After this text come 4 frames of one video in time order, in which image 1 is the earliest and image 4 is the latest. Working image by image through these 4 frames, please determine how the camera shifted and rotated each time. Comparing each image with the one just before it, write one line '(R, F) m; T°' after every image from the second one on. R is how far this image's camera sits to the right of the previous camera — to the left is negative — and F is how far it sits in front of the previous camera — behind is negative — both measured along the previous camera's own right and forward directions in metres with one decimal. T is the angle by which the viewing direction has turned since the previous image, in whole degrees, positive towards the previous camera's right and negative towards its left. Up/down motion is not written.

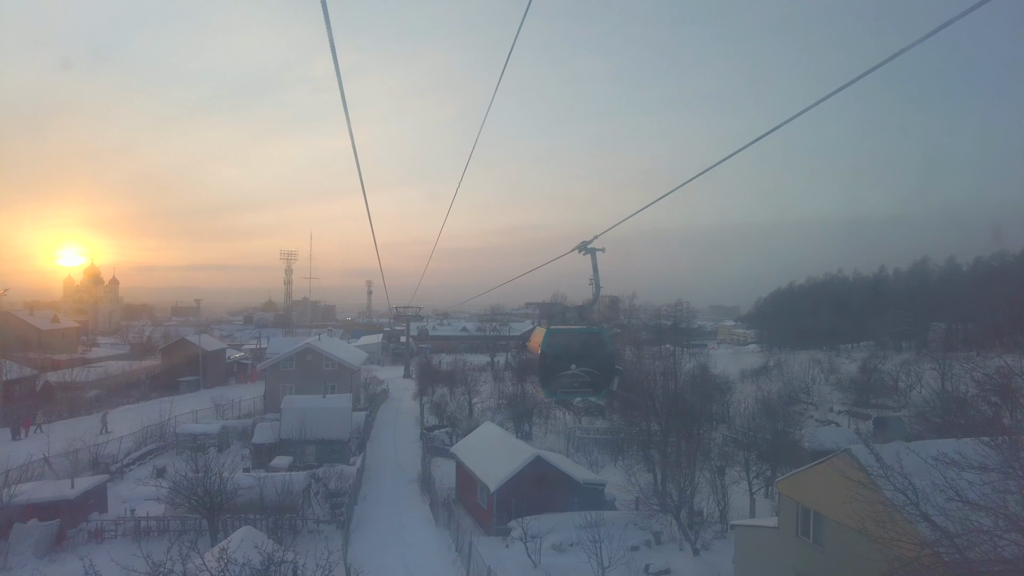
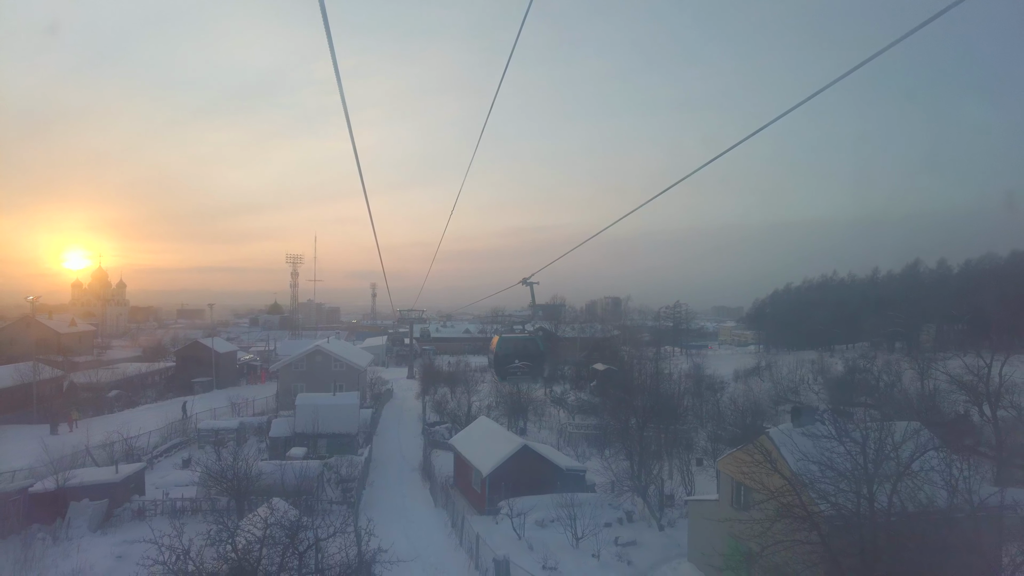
(+0.2, -1.1) m; 0°
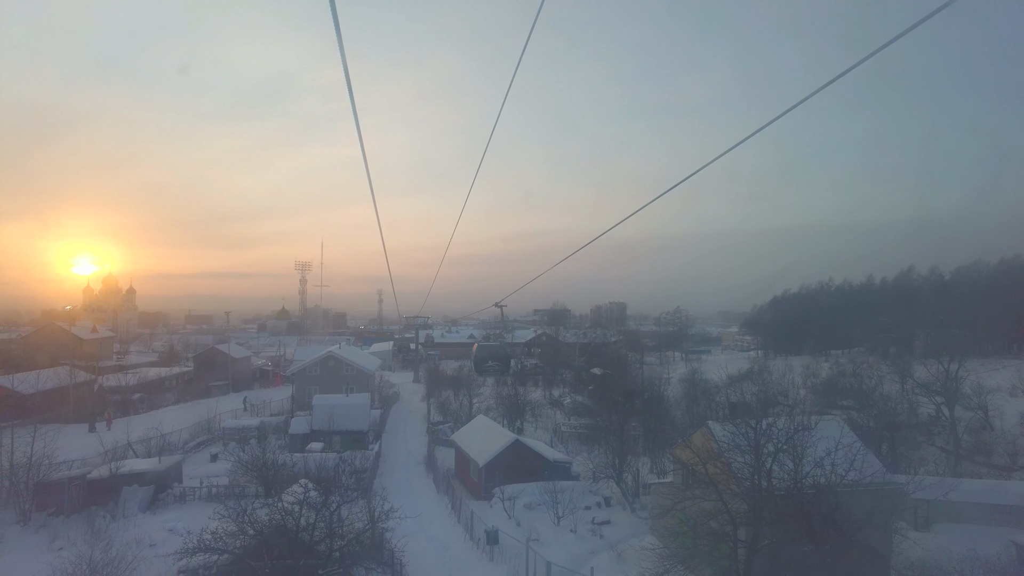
(+0.2, -1.3) m; -1°
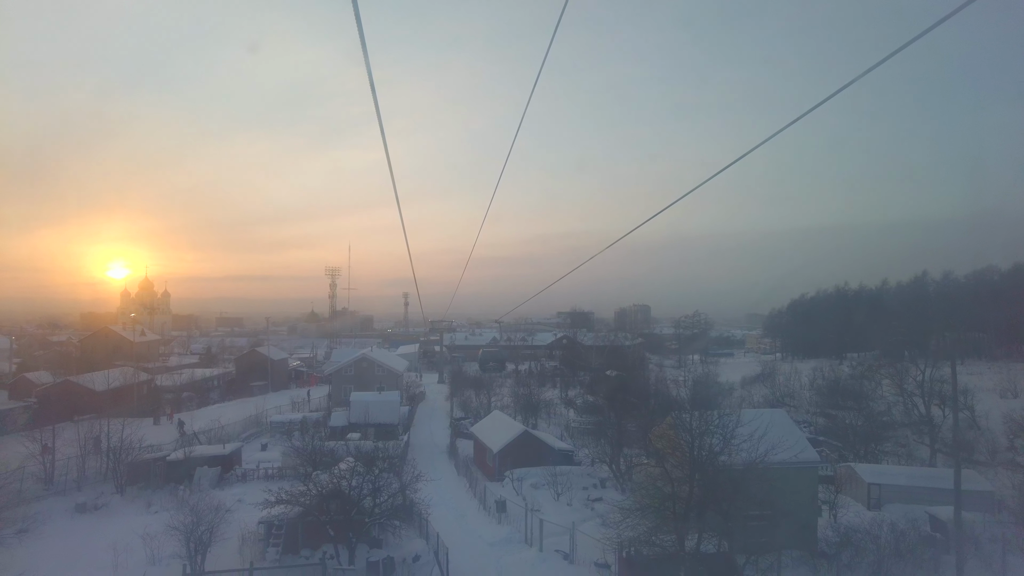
(+0.3, -1.8) m; -2°
